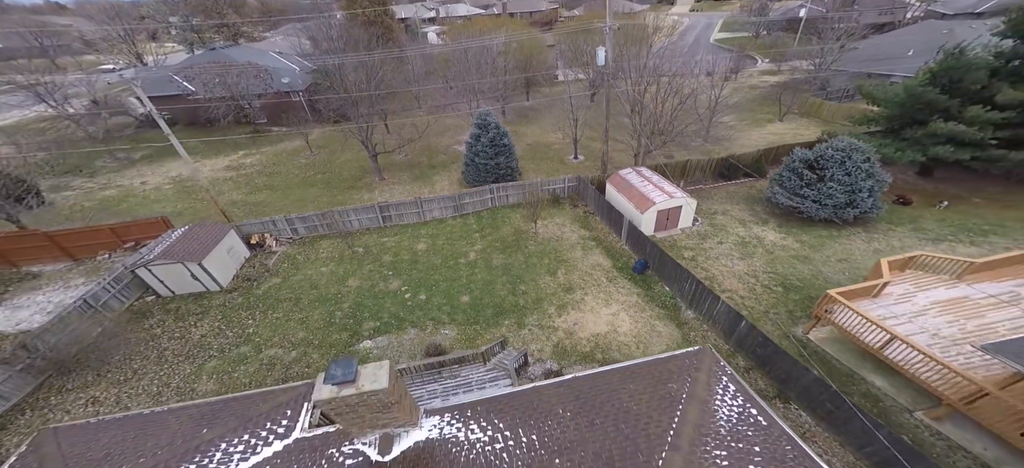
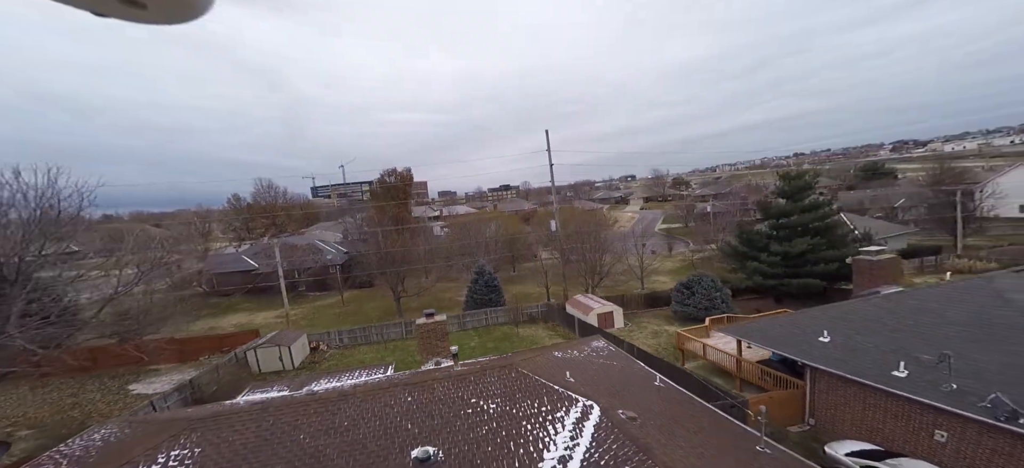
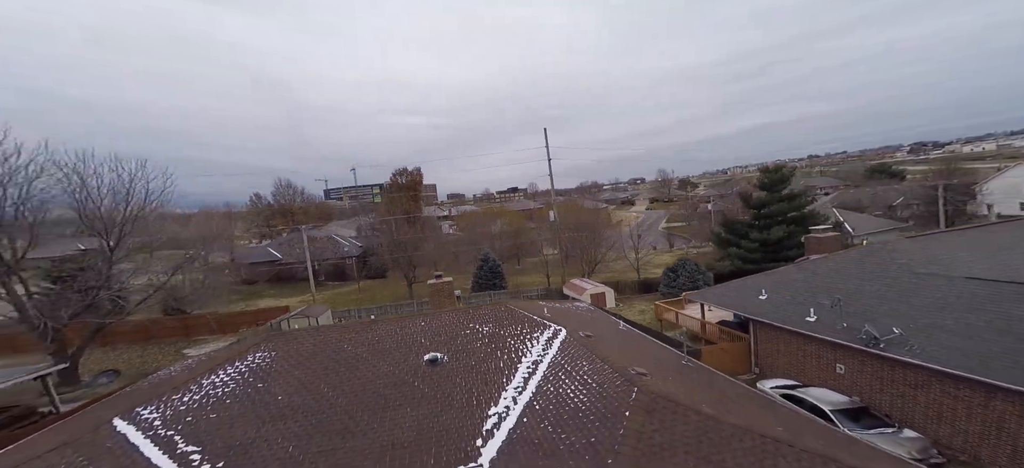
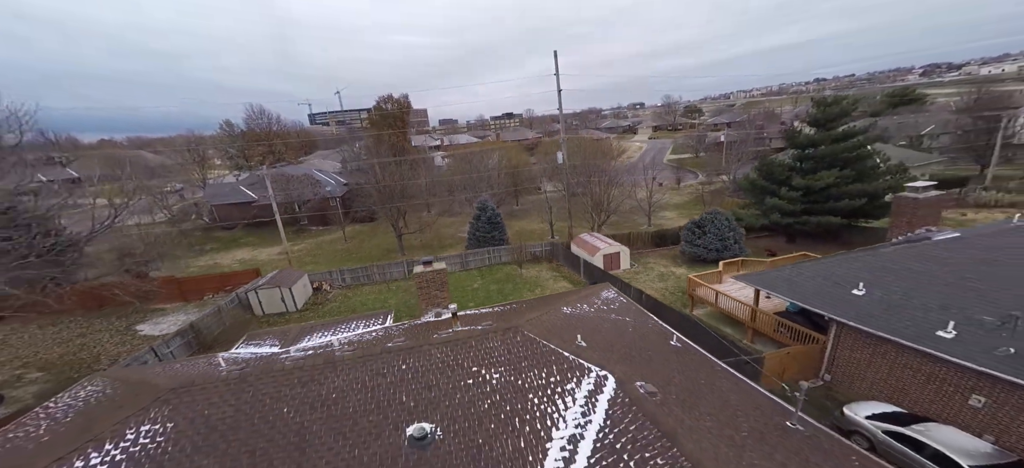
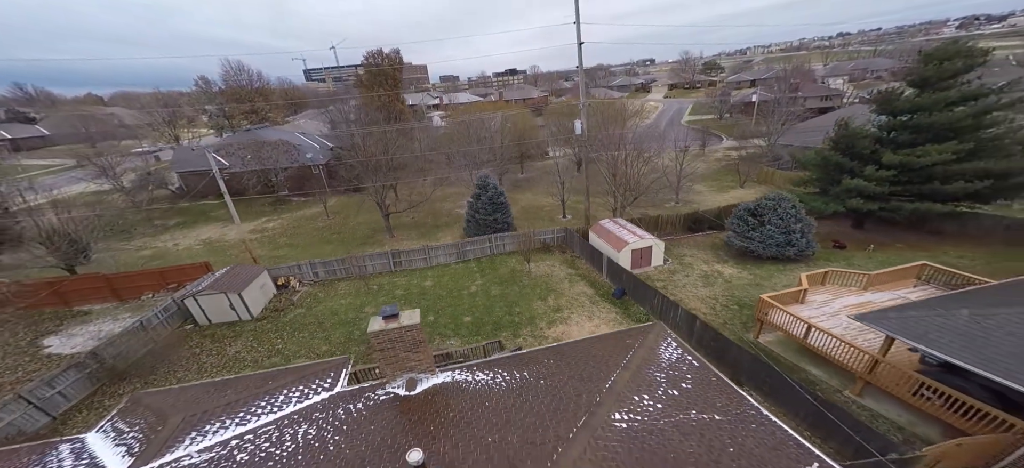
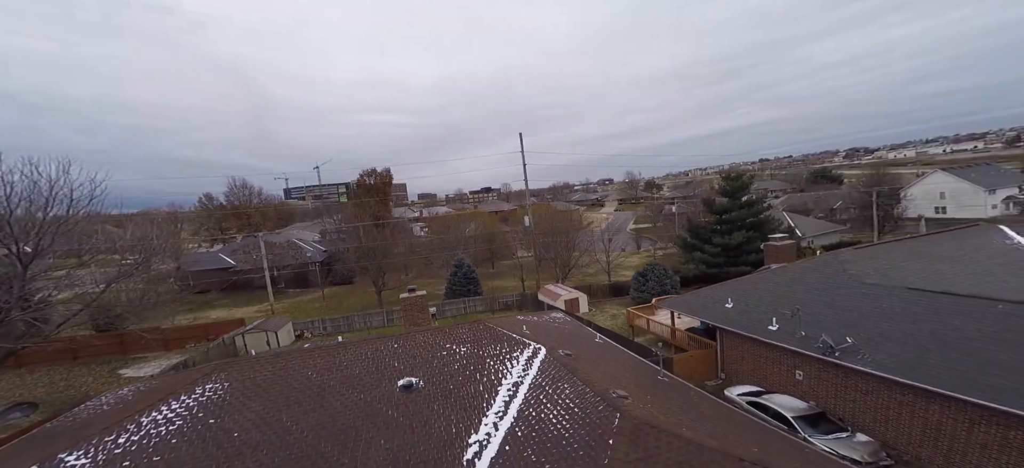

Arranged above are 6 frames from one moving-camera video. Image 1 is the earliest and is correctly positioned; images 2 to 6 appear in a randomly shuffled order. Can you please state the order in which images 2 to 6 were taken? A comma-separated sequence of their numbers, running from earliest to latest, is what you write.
5, 4, 2, 6, 3
